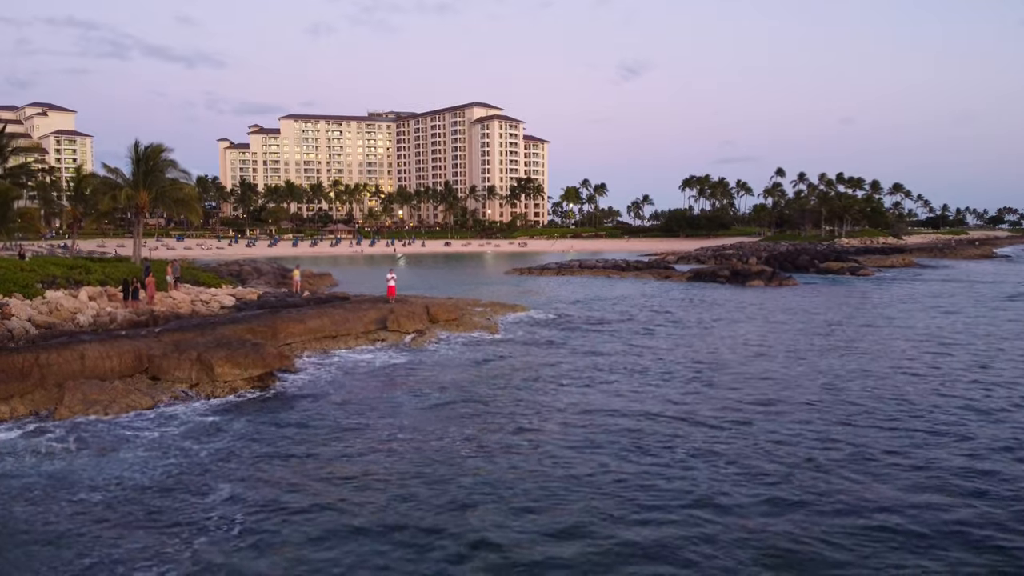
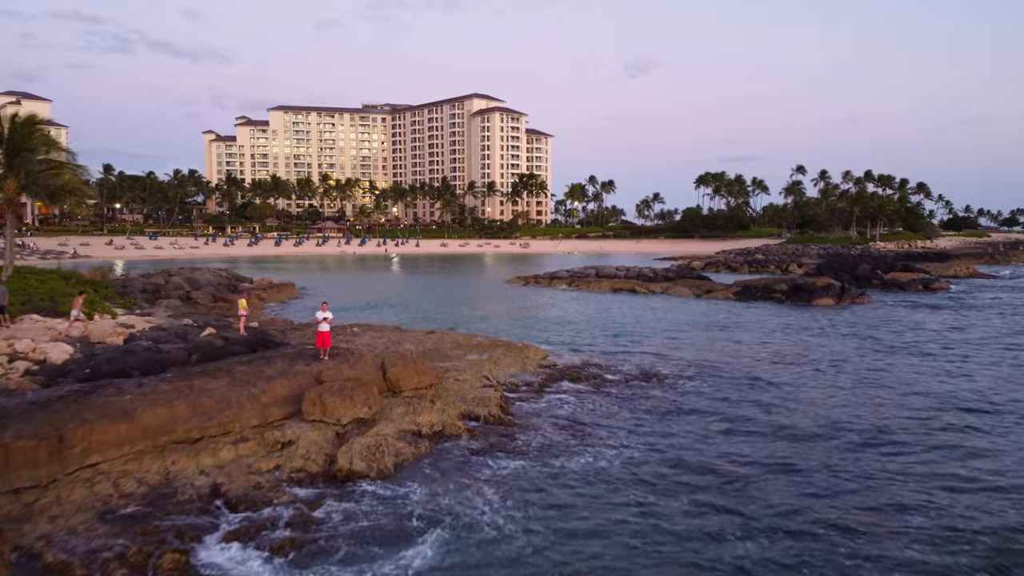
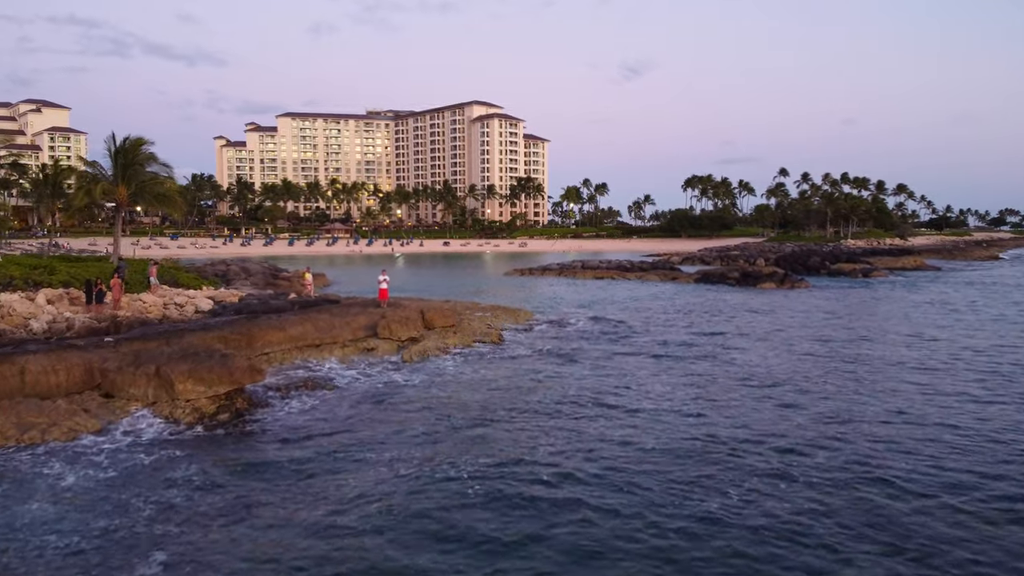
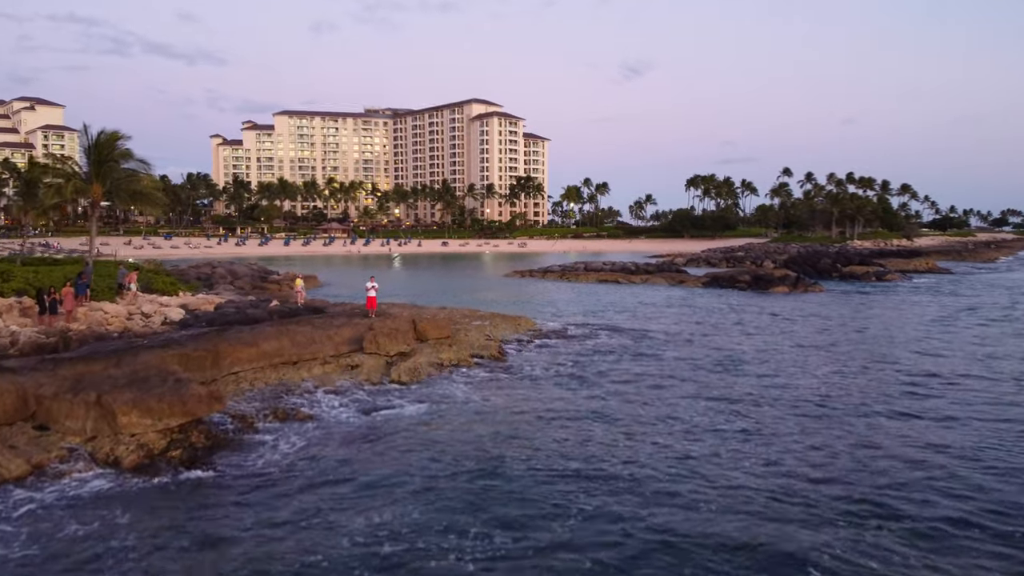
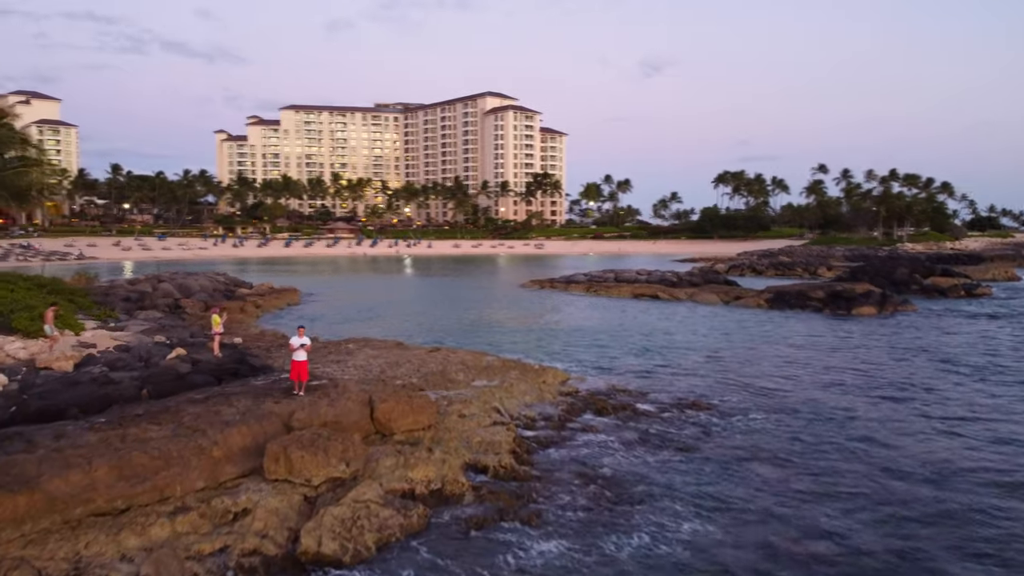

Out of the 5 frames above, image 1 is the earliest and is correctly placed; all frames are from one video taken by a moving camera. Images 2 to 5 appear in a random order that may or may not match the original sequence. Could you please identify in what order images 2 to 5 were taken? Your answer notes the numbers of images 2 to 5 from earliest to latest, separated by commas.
3, 4, 2, 5
